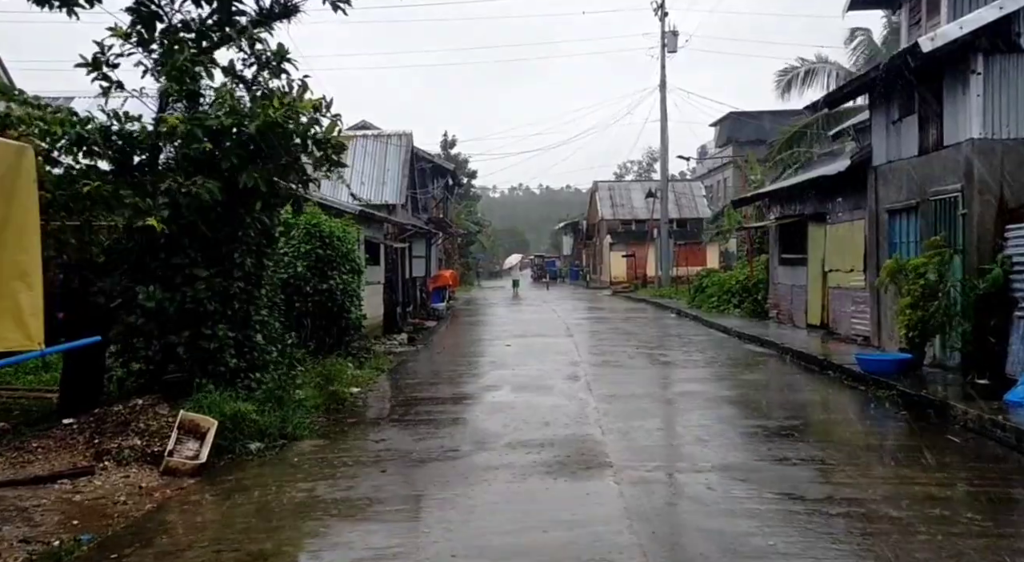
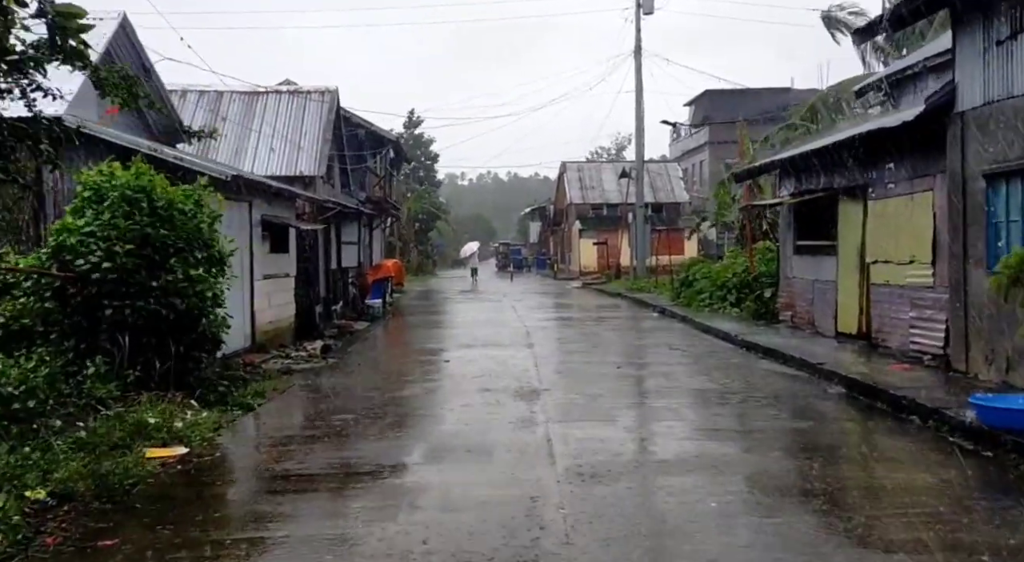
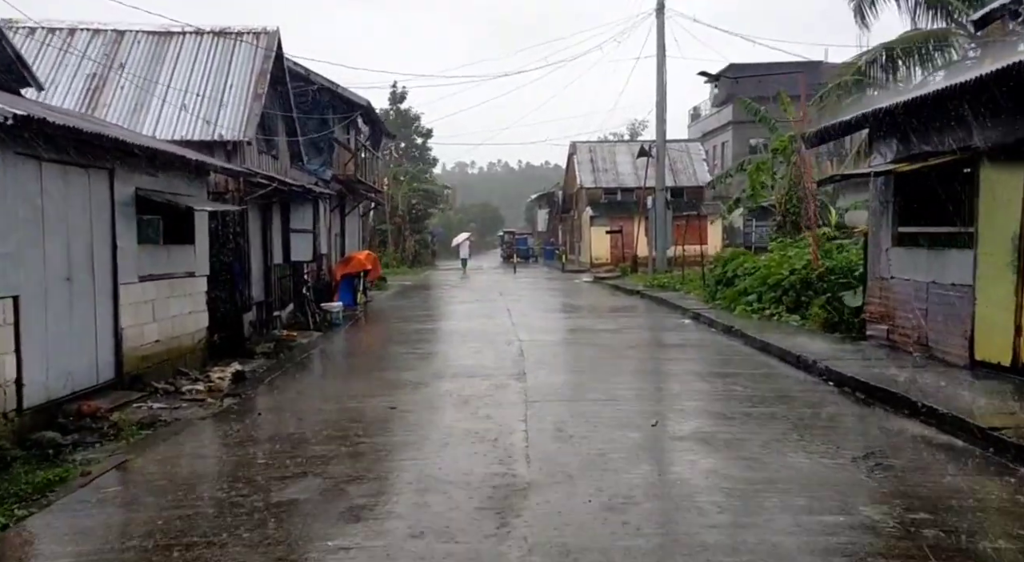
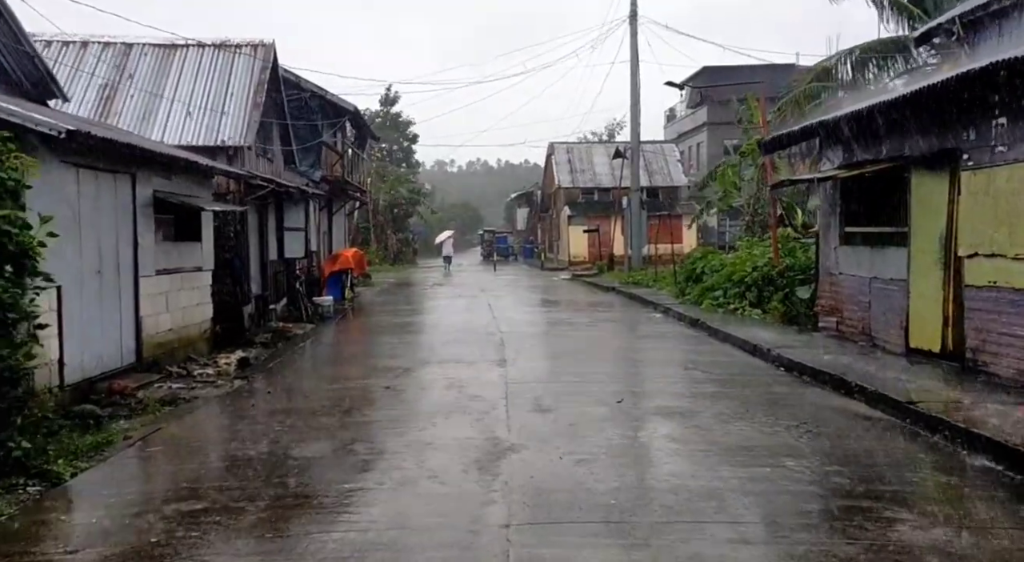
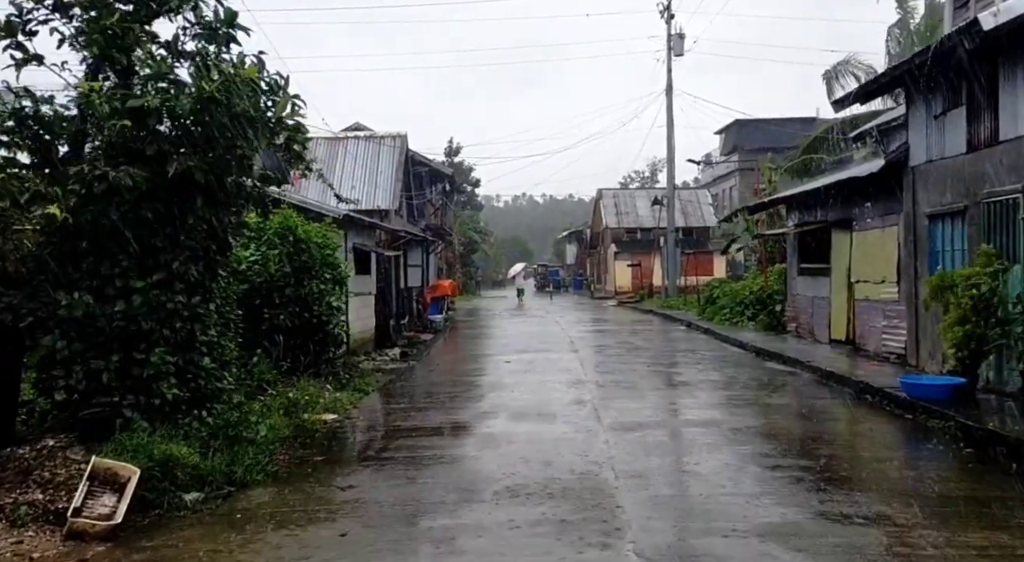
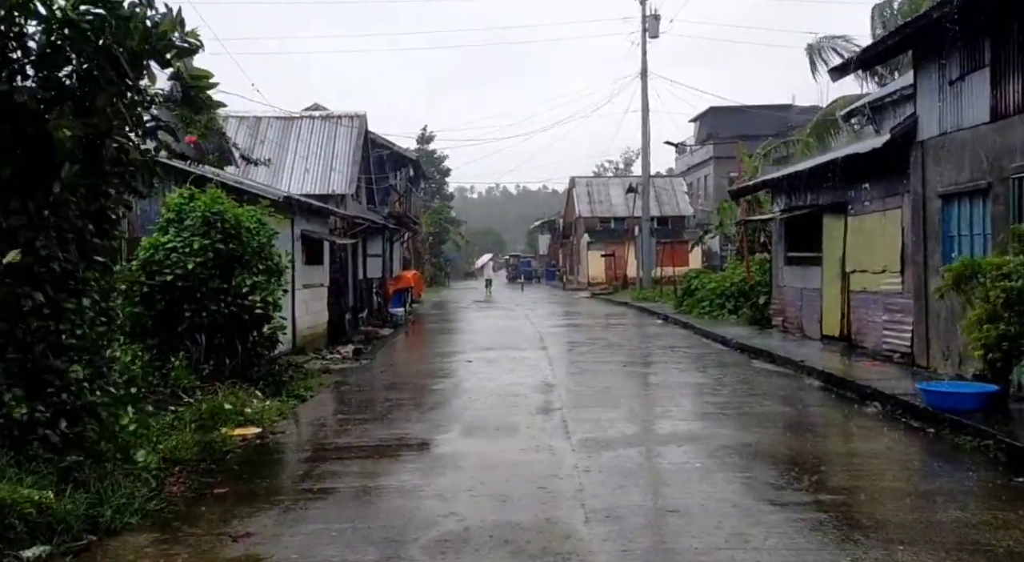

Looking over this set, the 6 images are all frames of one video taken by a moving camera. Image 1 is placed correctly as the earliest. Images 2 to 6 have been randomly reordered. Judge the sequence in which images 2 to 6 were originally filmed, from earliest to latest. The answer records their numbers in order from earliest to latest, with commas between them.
5, 6, 2, 4, 3
